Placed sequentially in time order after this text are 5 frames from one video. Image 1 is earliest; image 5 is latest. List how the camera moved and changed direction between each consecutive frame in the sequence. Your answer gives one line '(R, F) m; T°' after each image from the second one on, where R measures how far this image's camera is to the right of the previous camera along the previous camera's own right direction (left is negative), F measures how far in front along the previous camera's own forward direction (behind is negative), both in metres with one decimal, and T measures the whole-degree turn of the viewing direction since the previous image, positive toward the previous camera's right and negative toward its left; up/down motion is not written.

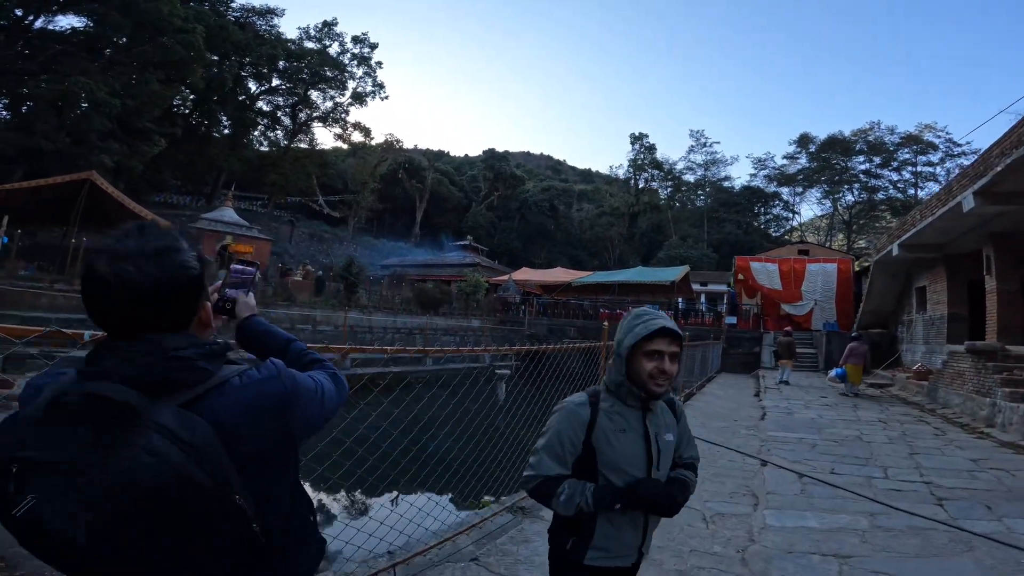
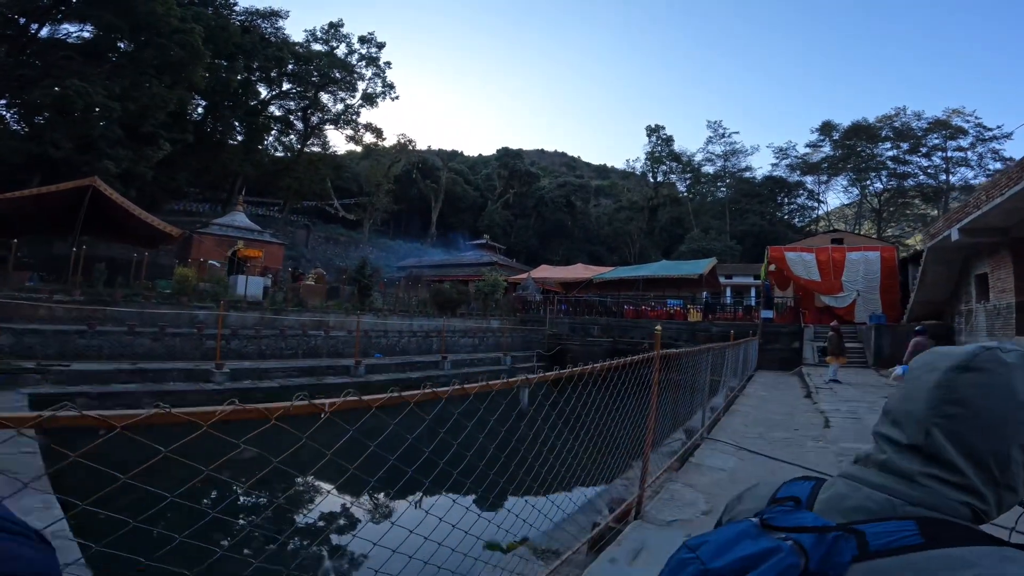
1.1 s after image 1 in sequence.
(-0.1, +0.8) m; -2°
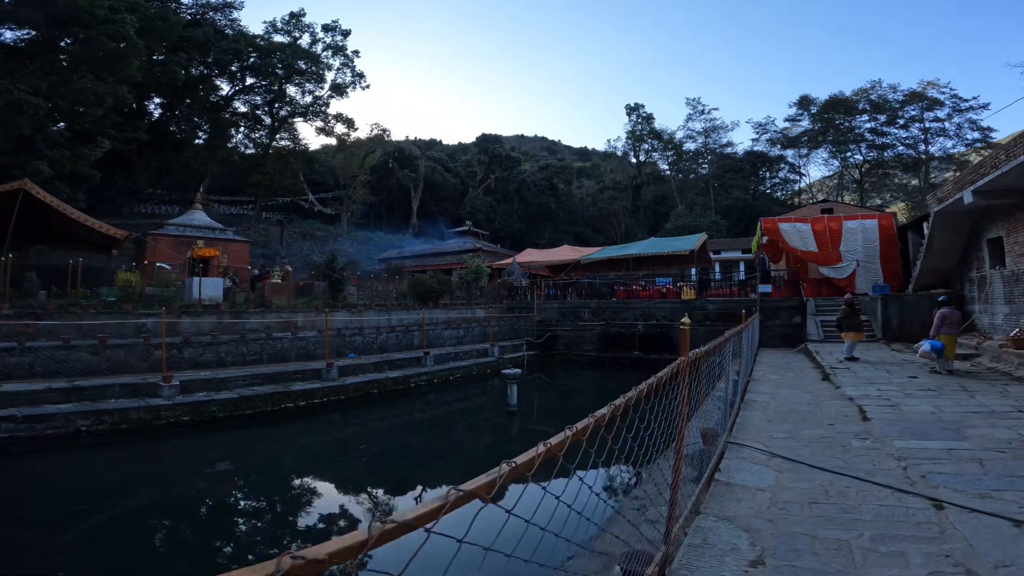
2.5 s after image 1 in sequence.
(+0.1, +1.0) m; +1°
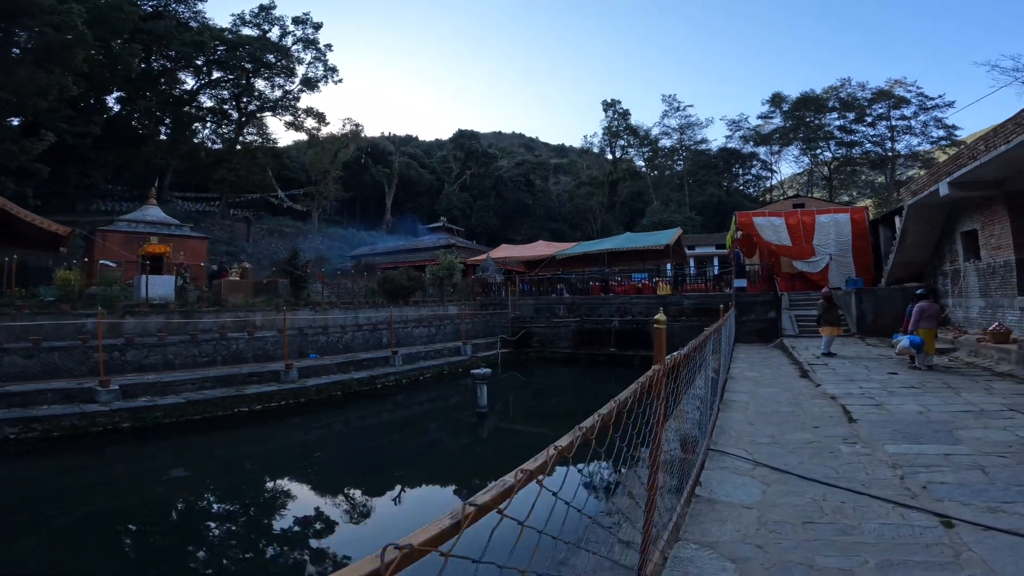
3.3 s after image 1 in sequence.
(+0.2, +0.5) m; +2°
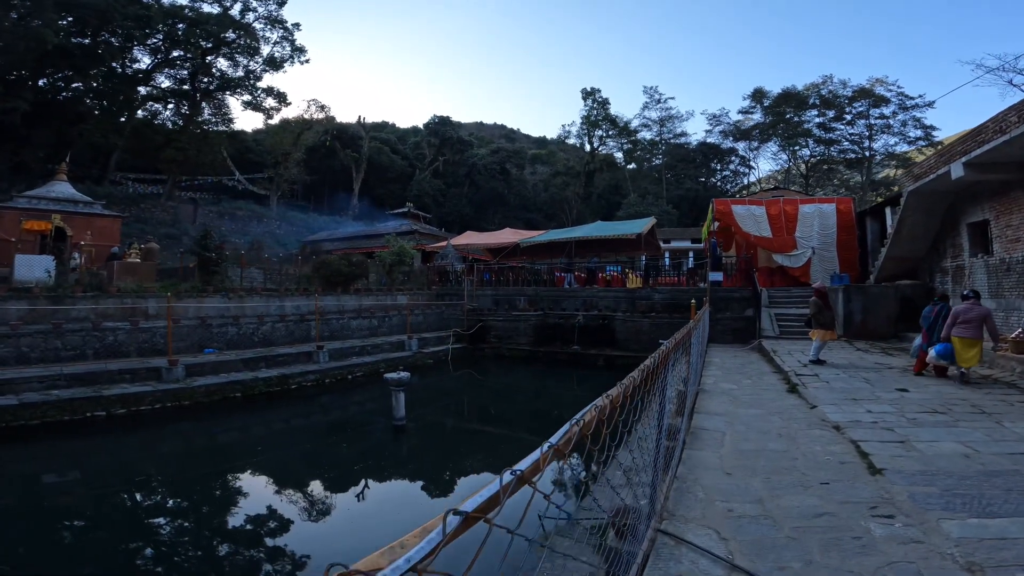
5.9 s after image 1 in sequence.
(+0.7, +1.6) m; +2°
